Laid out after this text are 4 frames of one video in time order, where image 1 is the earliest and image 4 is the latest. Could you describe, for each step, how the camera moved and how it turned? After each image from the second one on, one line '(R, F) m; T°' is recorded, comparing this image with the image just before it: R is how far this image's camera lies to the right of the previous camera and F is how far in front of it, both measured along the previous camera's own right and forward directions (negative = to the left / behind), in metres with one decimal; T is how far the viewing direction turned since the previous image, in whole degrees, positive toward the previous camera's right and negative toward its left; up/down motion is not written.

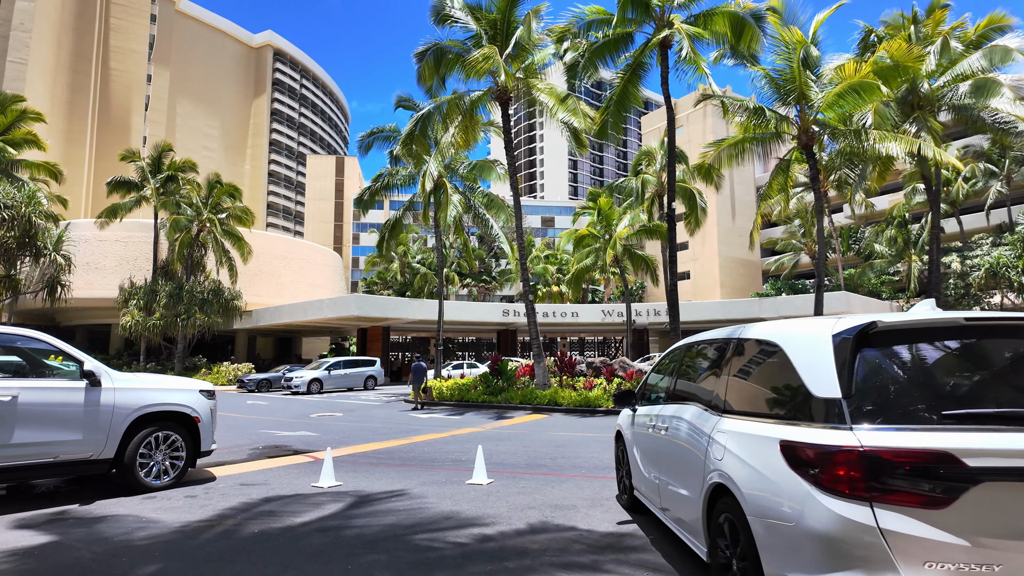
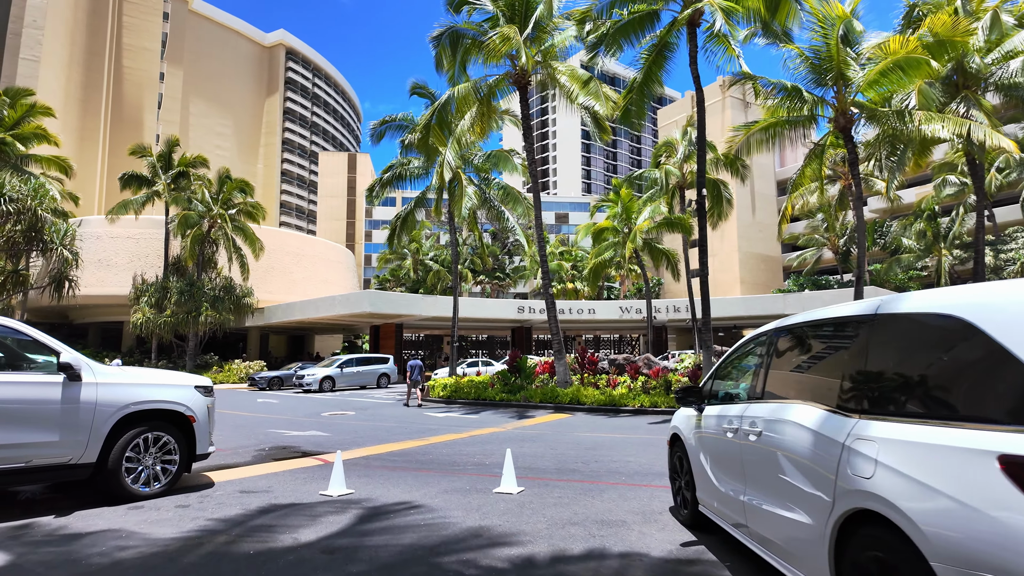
(-0.2, +0.8) m; -1°
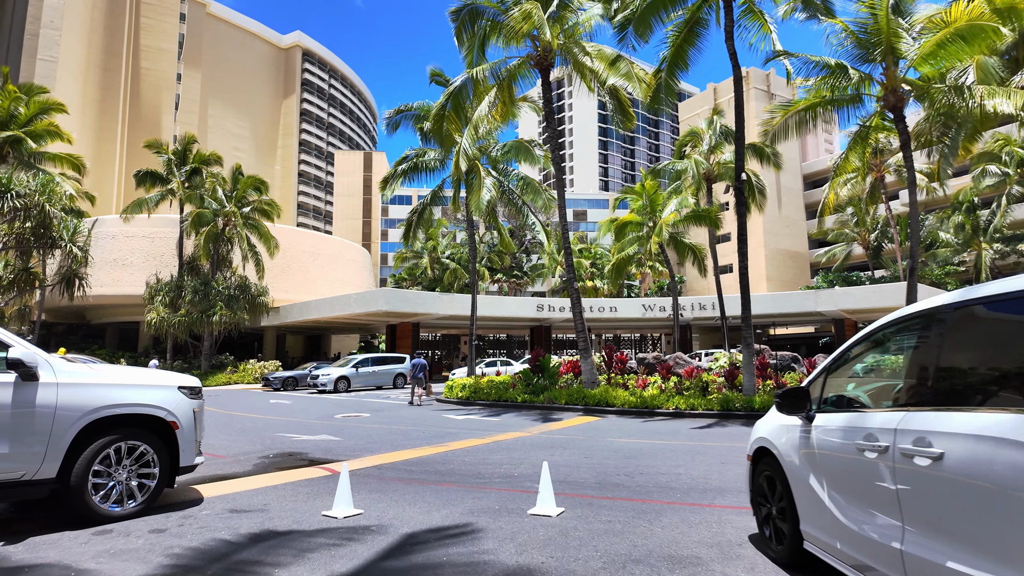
(-0.2, +0.9) m; -2°
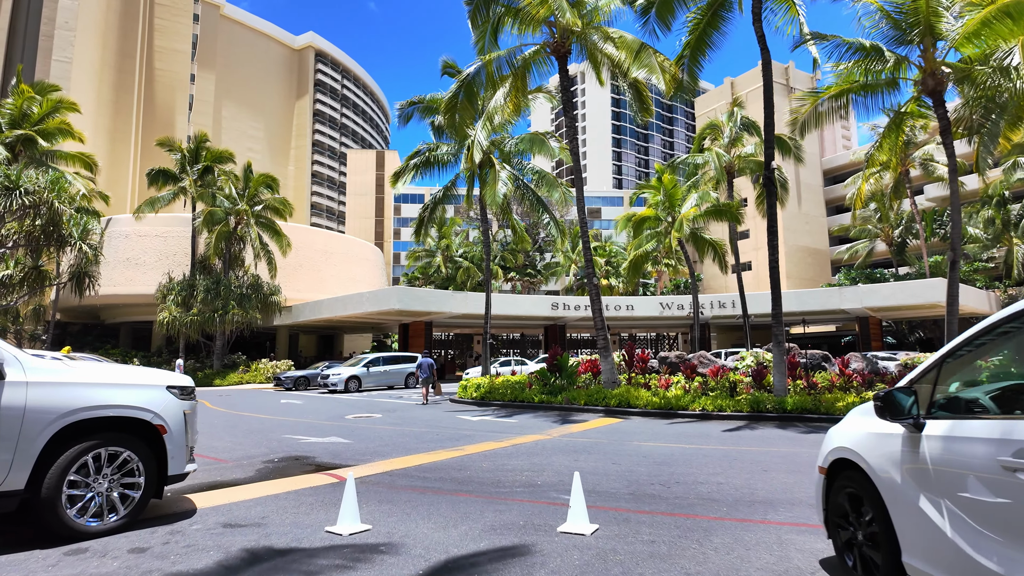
(-0.1, +0.6) m; -1°
